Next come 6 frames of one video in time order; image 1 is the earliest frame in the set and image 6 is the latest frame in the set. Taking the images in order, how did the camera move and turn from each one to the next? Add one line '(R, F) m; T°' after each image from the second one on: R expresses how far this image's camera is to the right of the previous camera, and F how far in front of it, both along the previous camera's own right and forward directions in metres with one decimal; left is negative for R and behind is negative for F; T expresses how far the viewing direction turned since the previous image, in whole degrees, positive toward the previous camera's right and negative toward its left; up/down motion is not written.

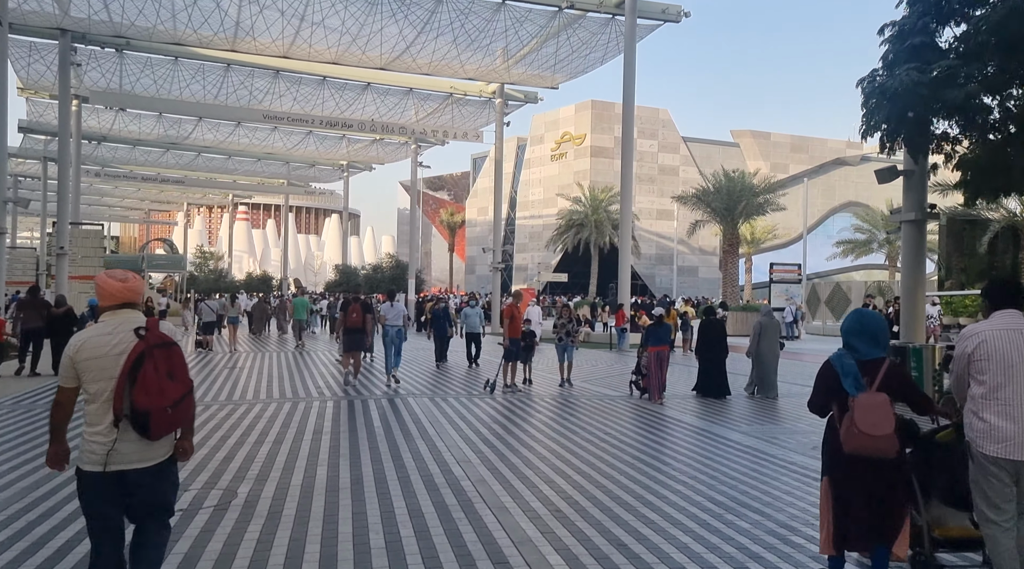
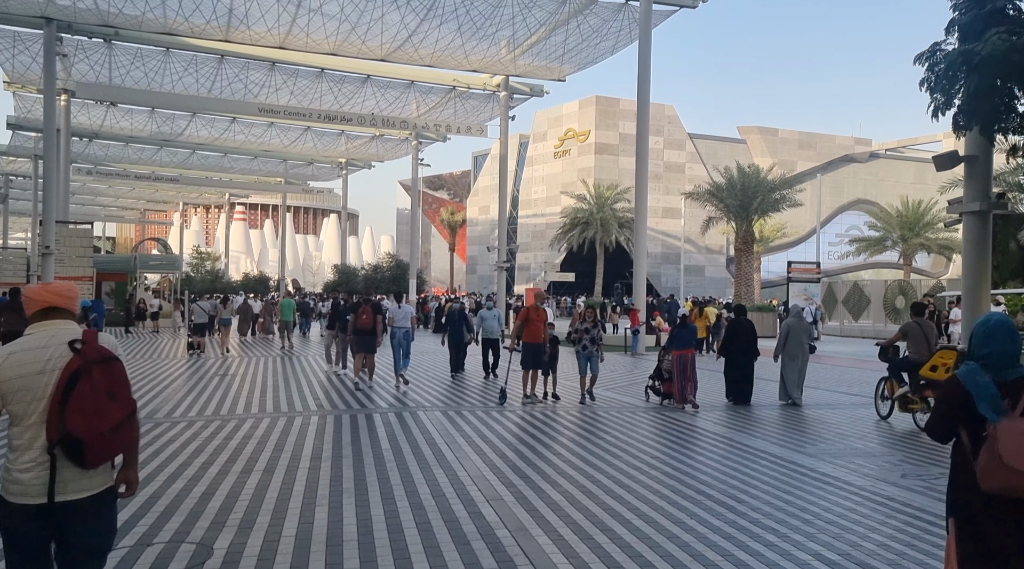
(-0.3, +1.4) m; 0°
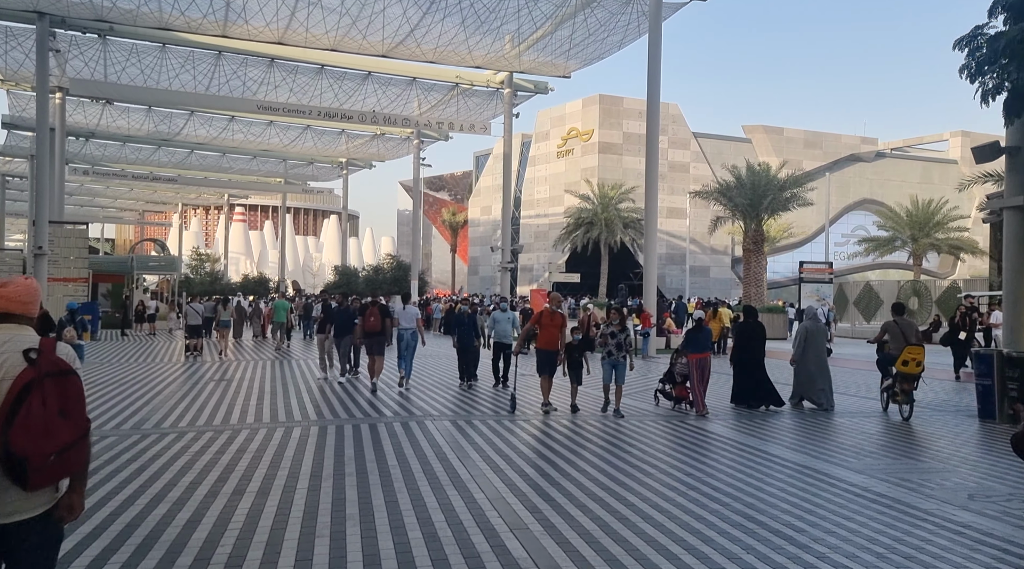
(-0.2, +0.8) m; 0°
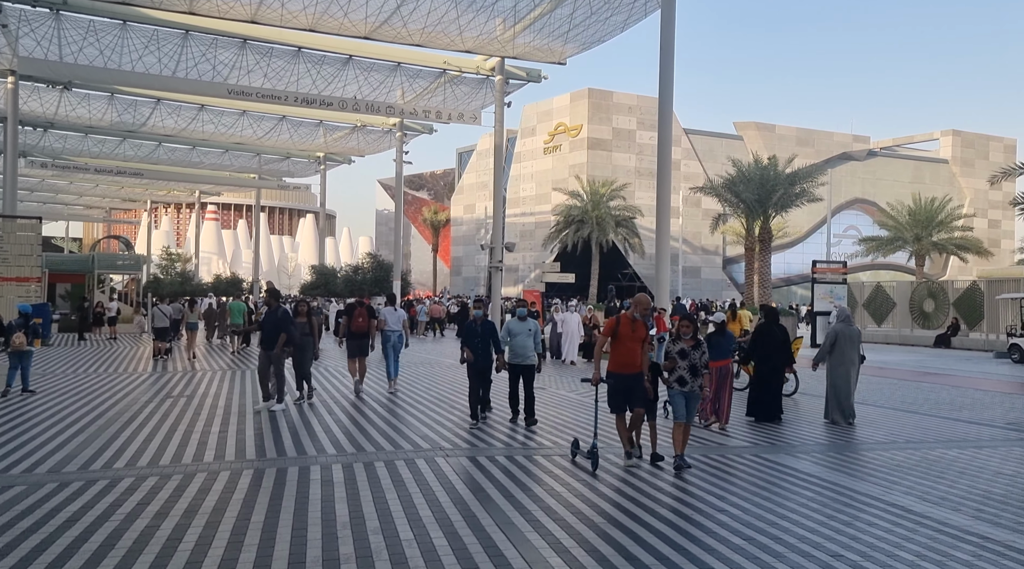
(-0.6, +2.4) m; +2°
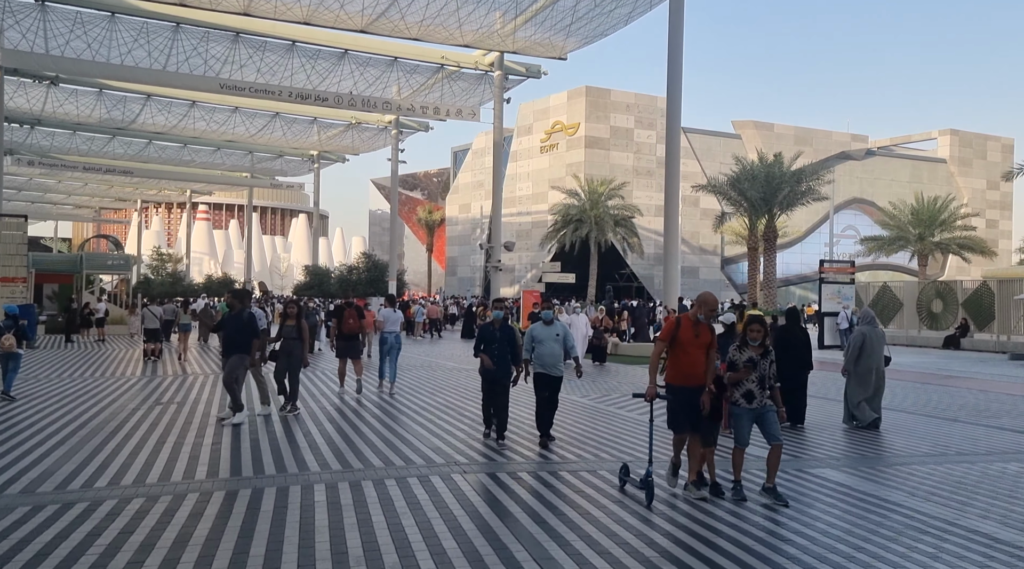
(-0.3, +0.8) m; +1°
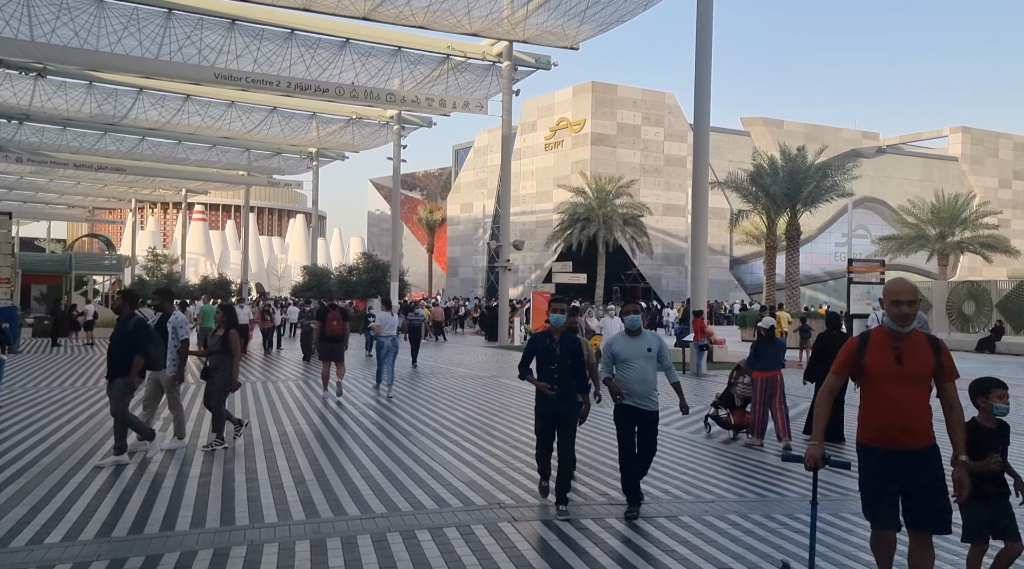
(-0.5, +1.5) m; 0°
